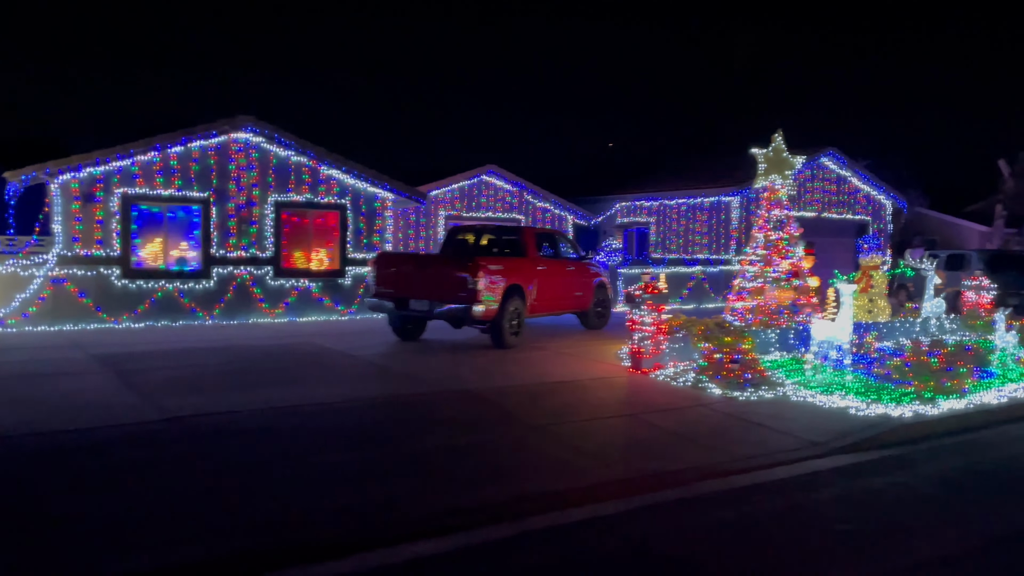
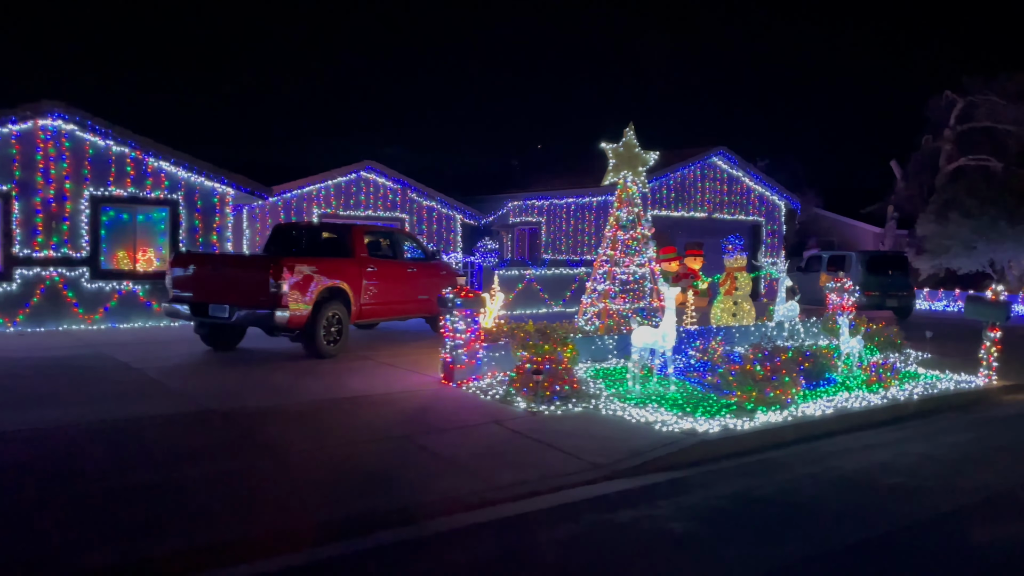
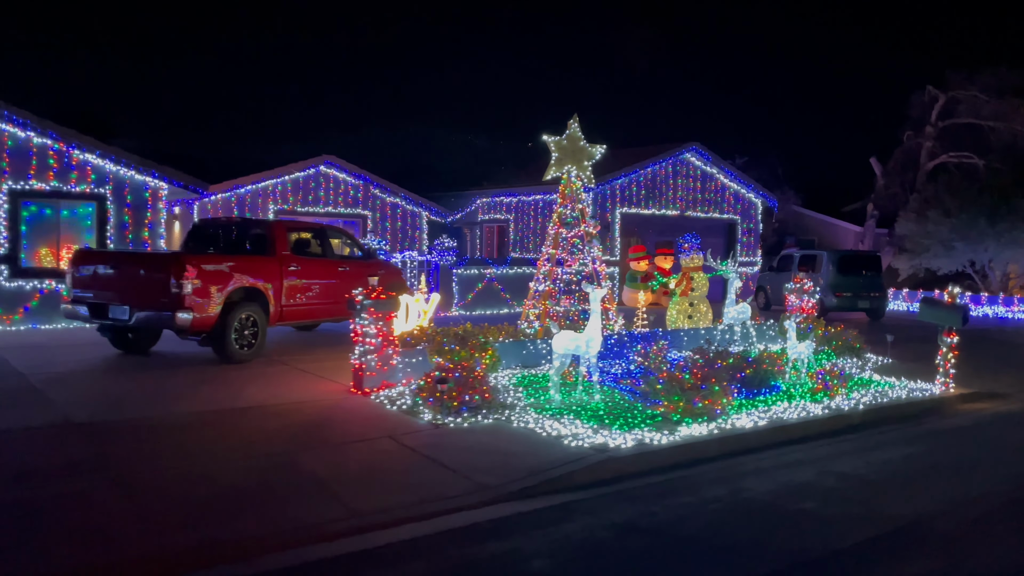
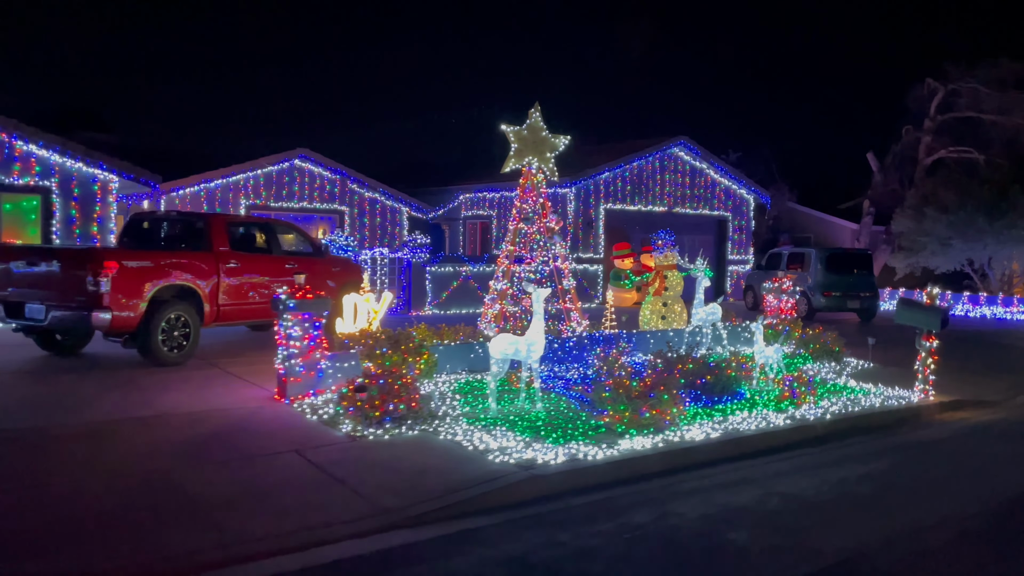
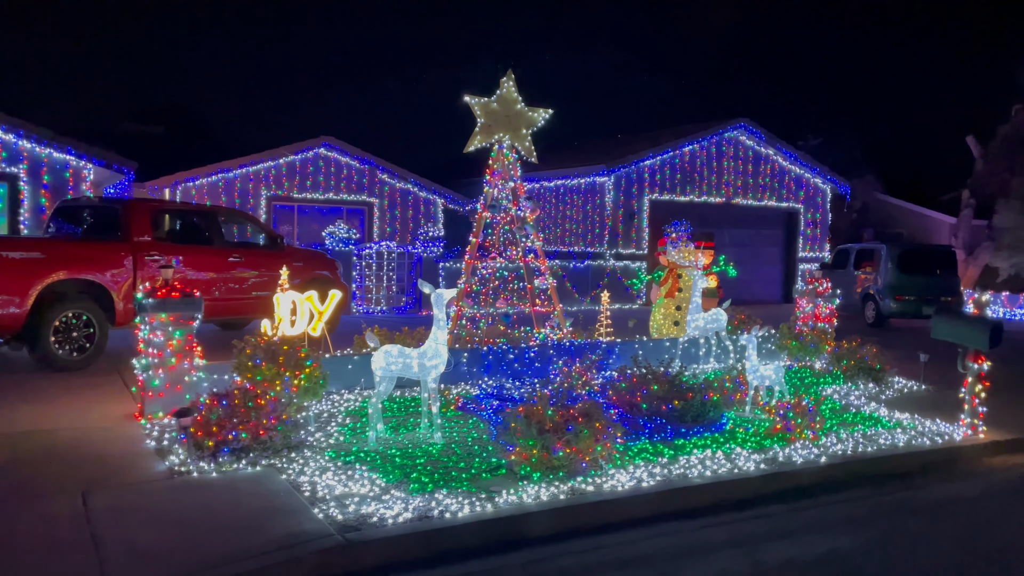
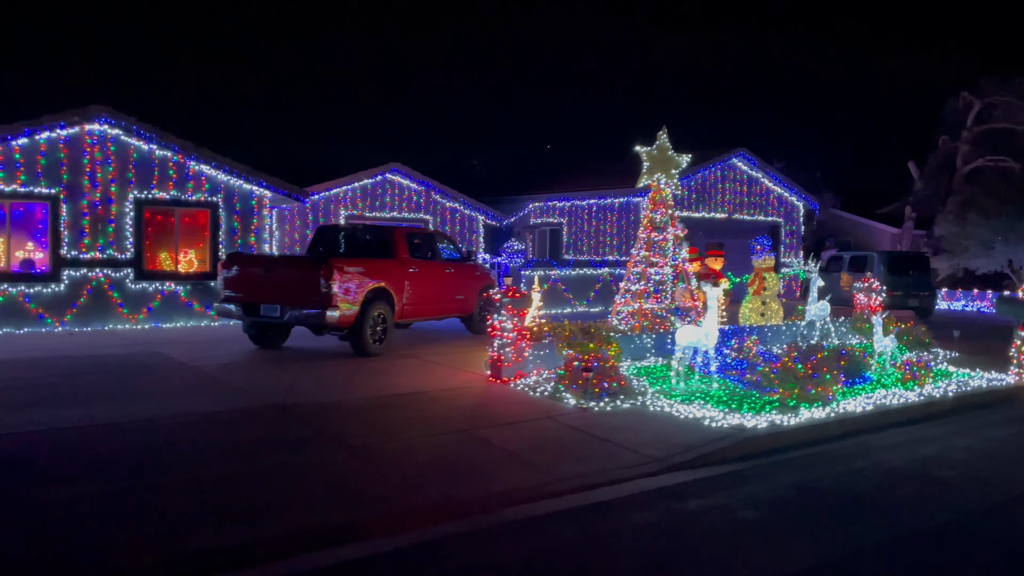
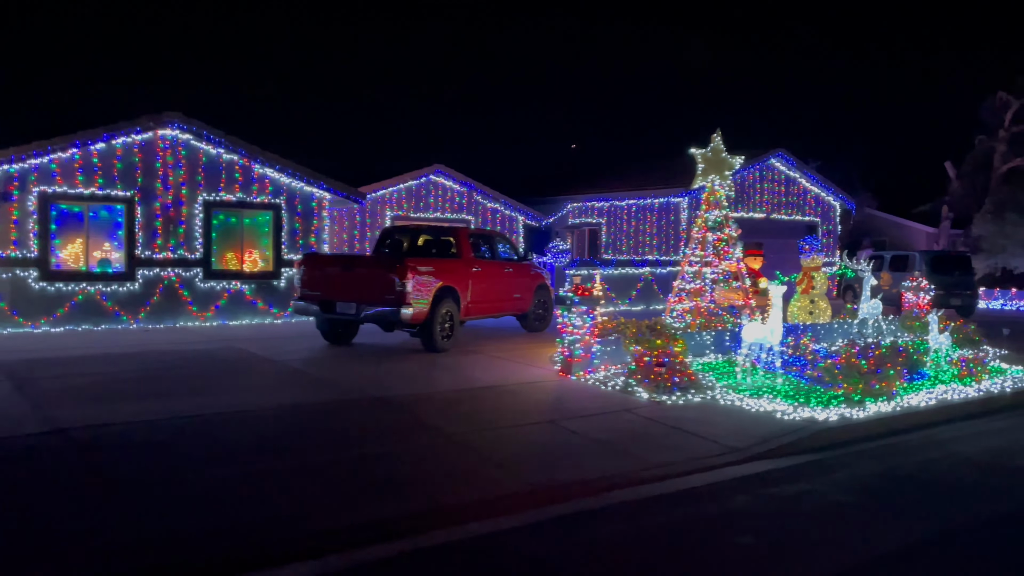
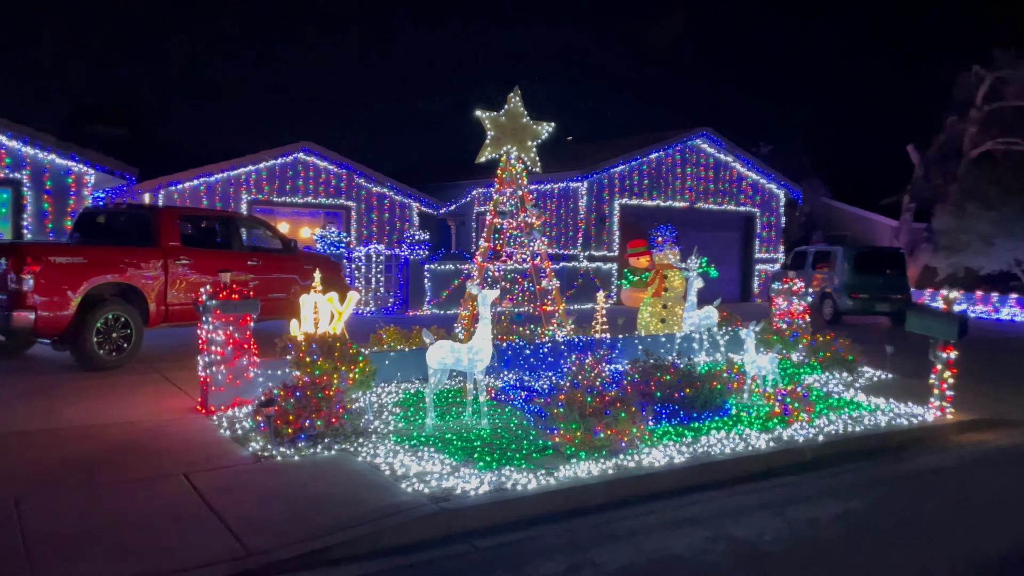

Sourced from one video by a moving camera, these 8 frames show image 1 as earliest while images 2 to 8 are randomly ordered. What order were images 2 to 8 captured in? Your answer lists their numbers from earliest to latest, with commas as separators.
7, 6, 2, 3, 4, 8, 5
